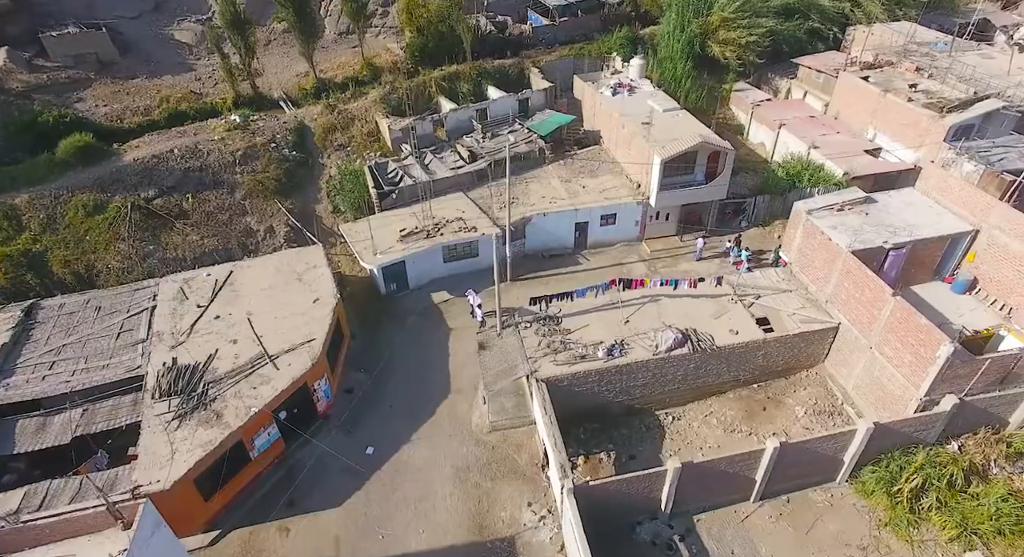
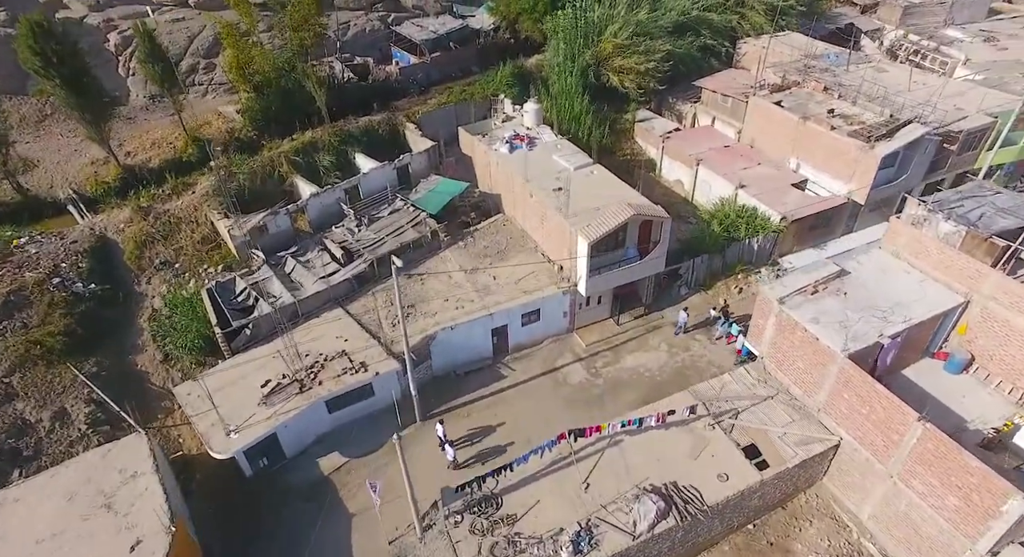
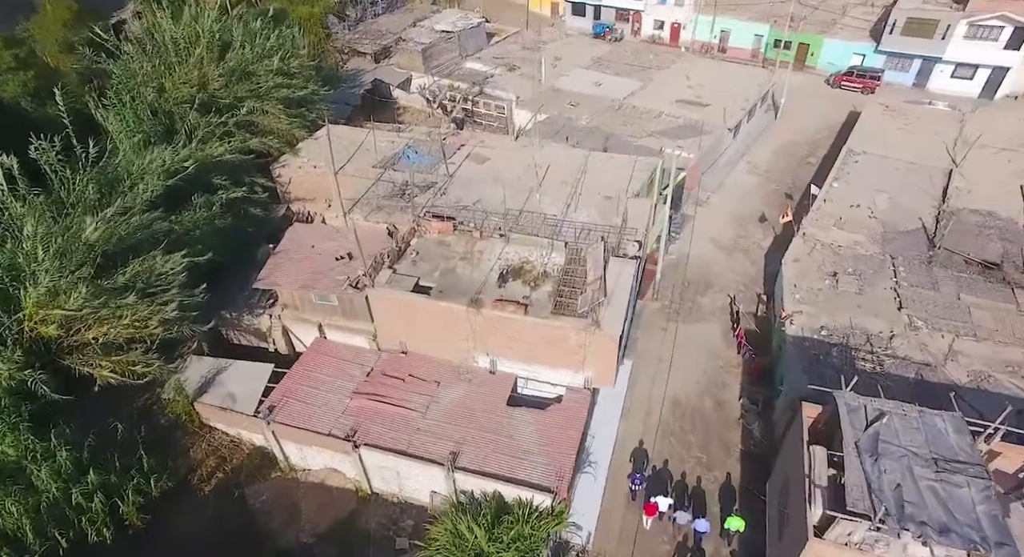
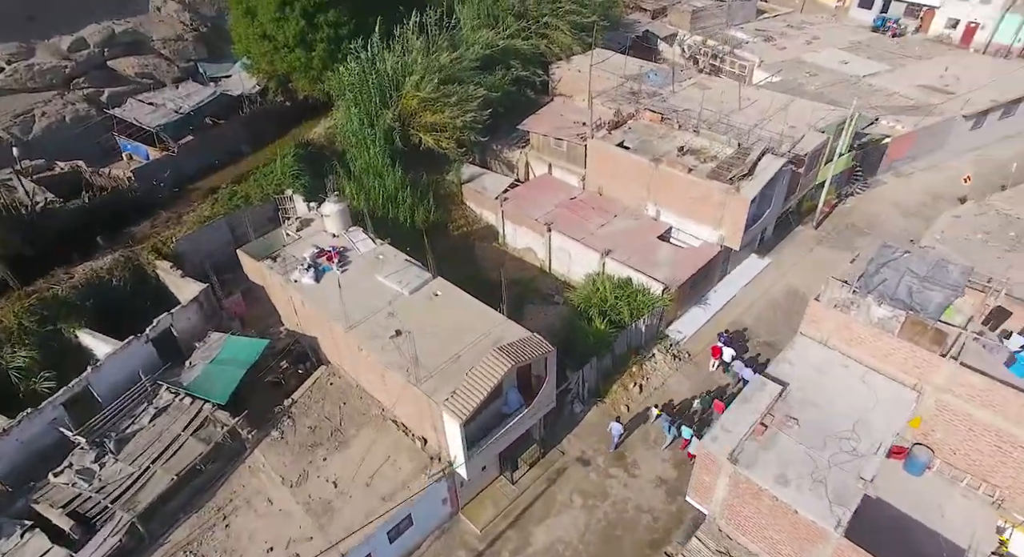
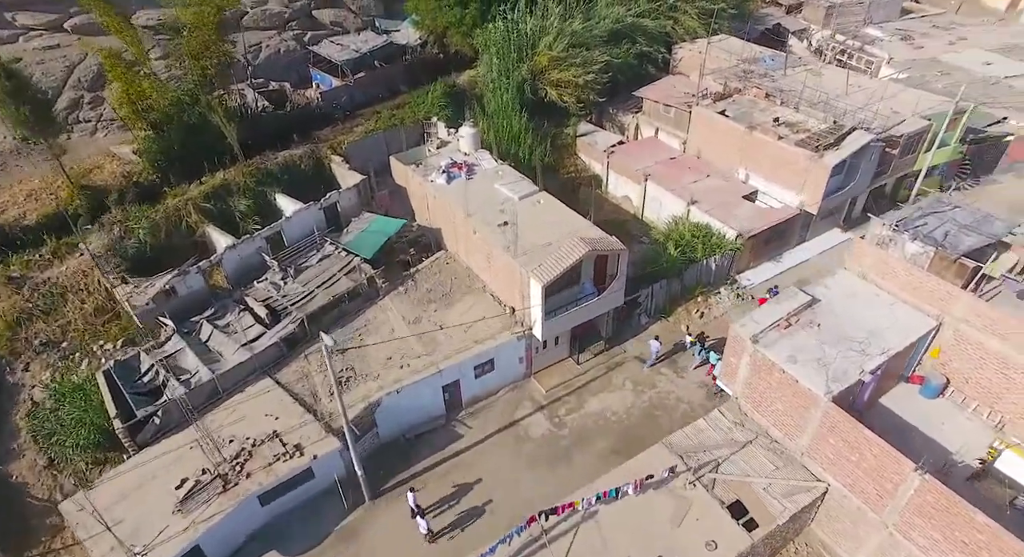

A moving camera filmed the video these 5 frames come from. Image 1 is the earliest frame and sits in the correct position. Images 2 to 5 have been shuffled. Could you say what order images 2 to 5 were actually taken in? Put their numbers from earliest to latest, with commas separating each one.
2, 5, 4, 3
